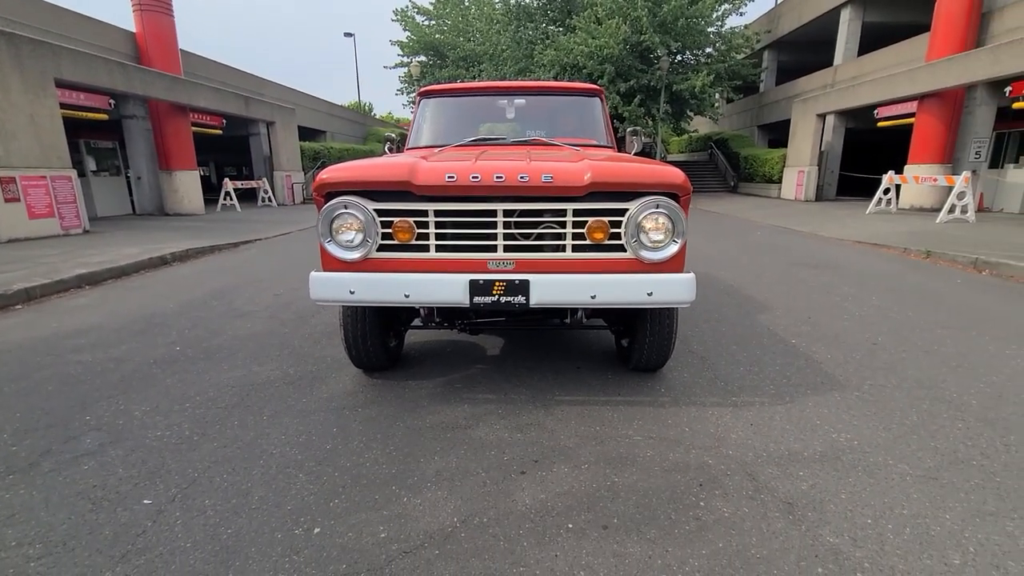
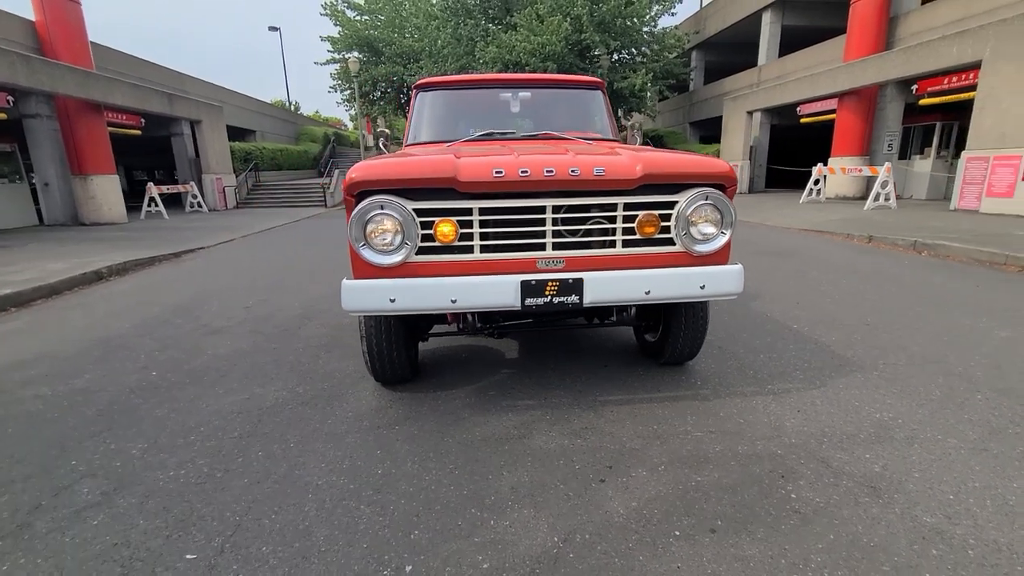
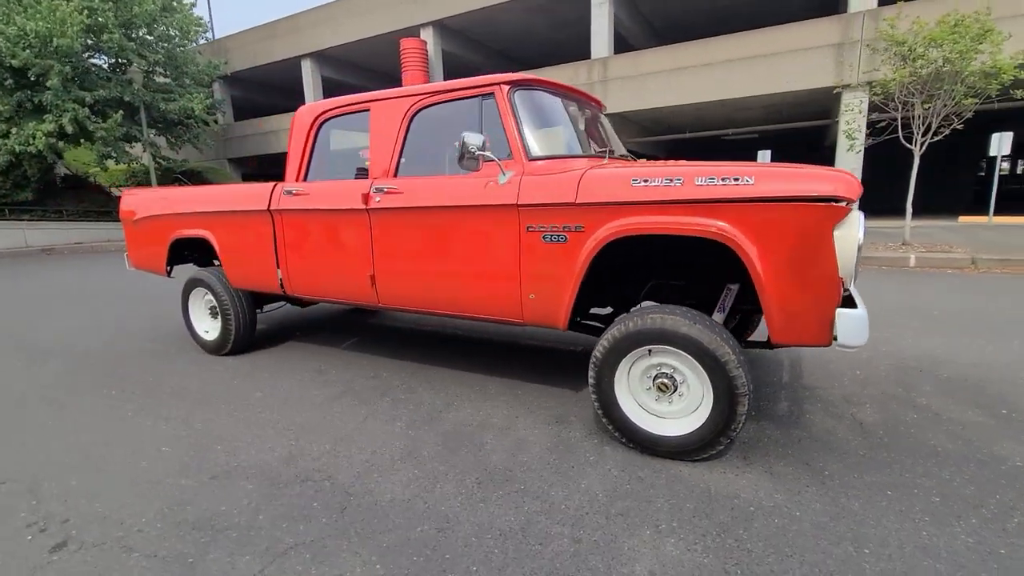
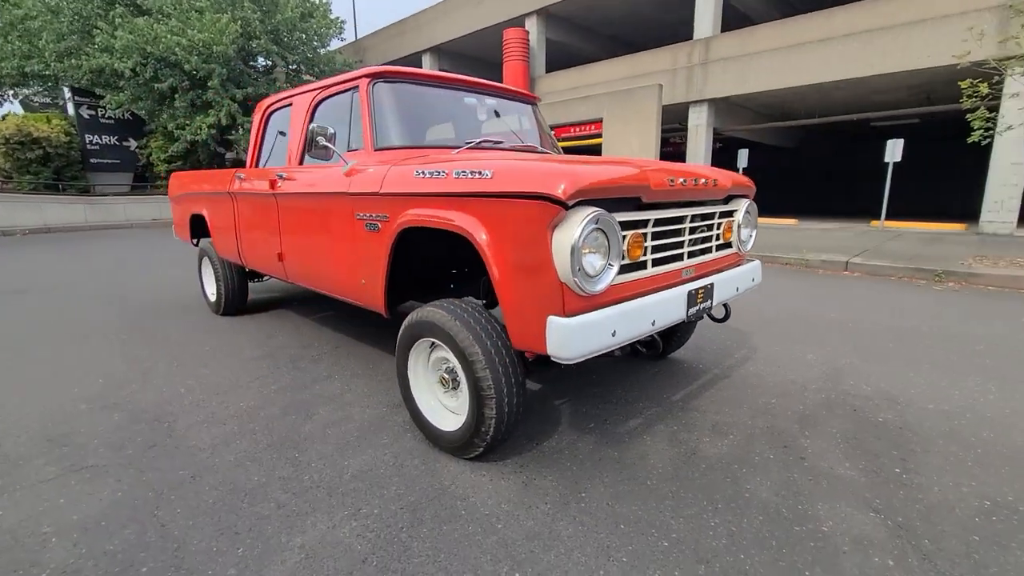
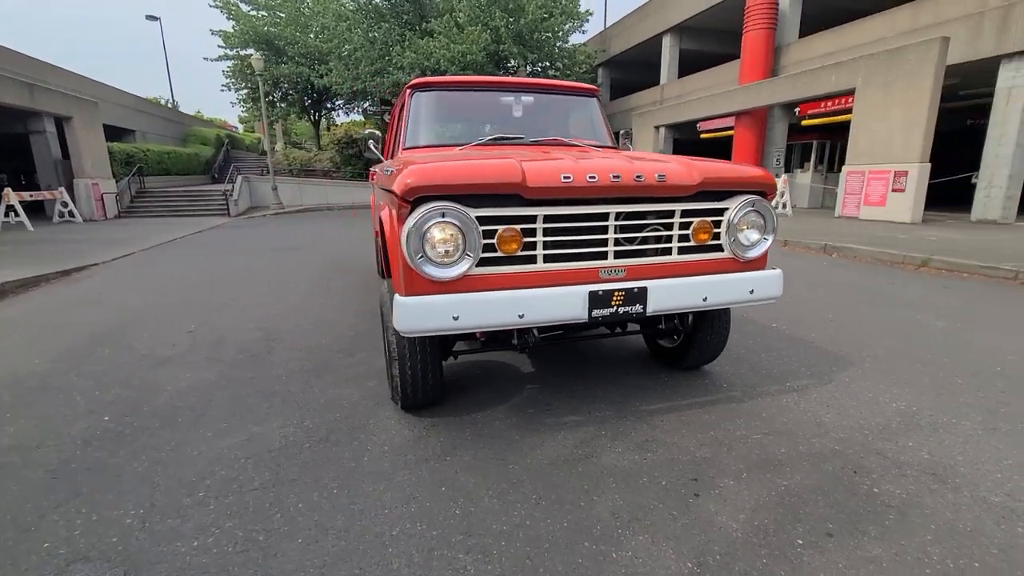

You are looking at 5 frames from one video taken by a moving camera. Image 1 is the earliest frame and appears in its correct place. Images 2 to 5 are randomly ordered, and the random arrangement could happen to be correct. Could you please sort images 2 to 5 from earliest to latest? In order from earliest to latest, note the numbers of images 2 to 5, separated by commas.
2, 5, 4, 3
